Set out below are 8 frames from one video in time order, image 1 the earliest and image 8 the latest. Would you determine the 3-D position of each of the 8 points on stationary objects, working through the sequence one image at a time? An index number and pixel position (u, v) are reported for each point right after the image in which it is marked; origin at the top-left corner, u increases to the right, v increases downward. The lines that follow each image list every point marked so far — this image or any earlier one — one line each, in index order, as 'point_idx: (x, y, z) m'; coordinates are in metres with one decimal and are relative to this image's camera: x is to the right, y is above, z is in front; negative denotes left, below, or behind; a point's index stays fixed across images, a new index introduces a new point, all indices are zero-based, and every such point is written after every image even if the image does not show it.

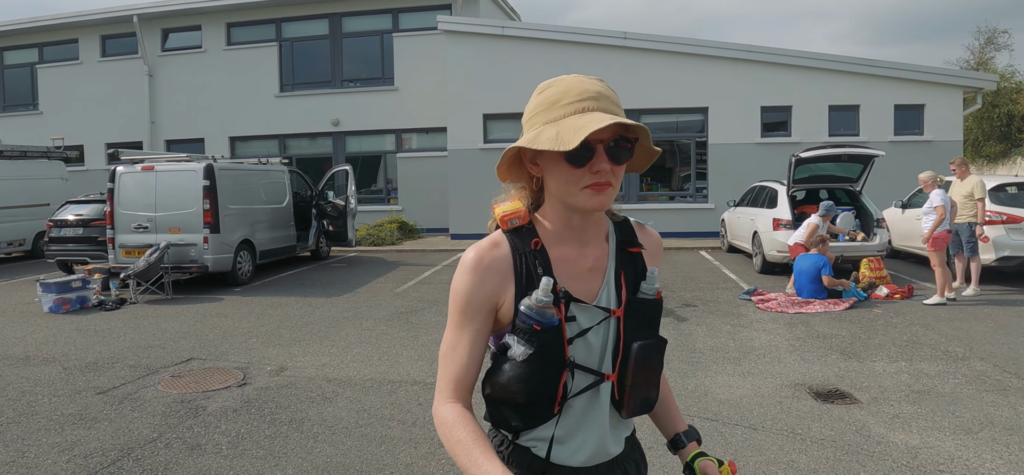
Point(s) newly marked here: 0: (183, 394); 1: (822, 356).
0: (-2.4, -1.1, +4.1) m
1: (+2.9, -1.1, +5.4) m
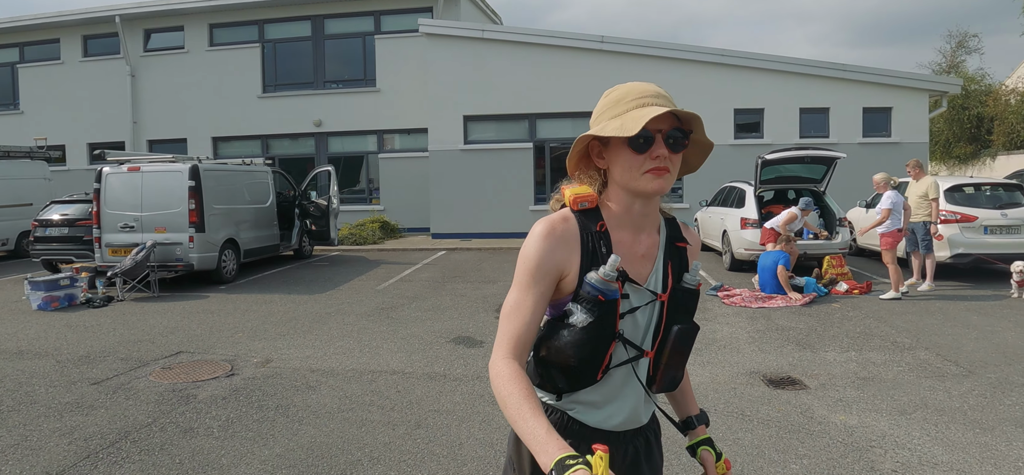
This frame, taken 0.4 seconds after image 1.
0: (-2.6, -1.1, +4.3) m
1: (+2.7, -1.1, +5.8) m
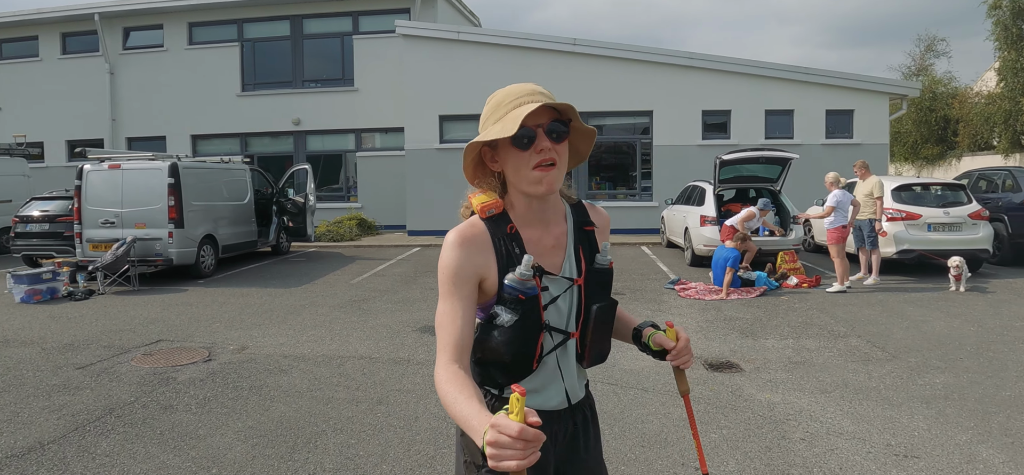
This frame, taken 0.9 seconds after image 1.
0: (-3.0, -1.1, +4.7) m
1: (+2.3, -1.1, +6.2) m
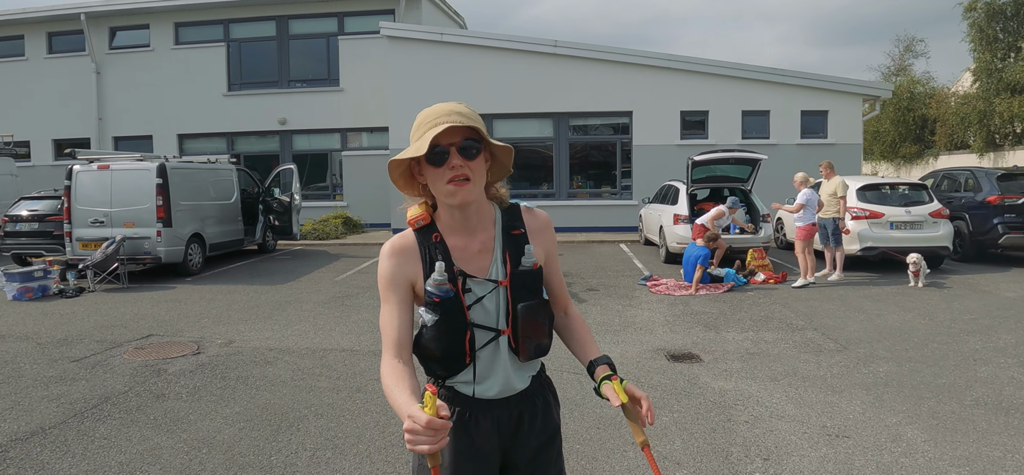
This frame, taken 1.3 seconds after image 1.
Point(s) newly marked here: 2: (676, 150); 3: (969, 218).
0: (-3.2, -1.1, +4.9) m
1: (+2.0, -1.1, +6.6) m
2: (+4.7, +2.5, +16.1) m
3: (+9.1, +0.4, +11.2) m
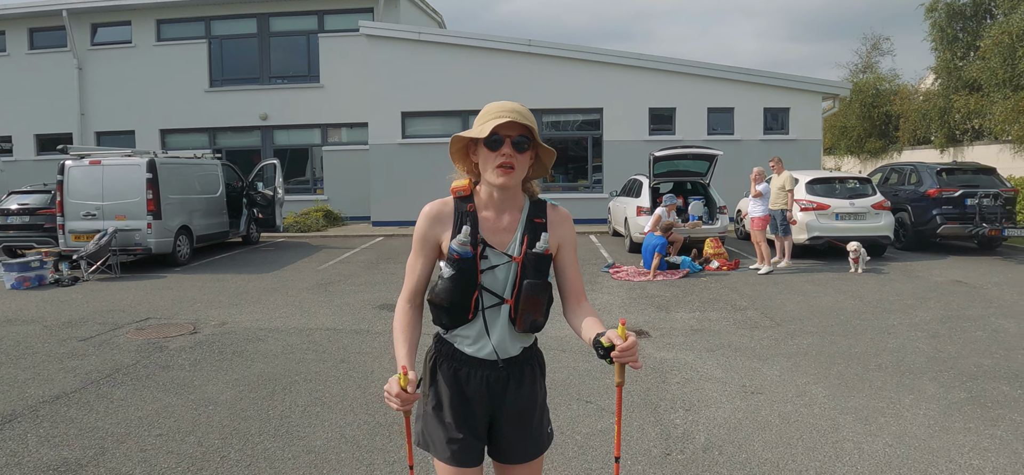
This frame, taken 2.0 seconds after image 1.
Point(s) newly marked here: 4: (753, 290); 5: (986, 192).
0: (-3.5, -1.0, +5.4) m
1: (+1.7, -0.9, +7.3) m
2: (+4.0, +2.8, +16.9) m
3: (+8.6, +0.6, +12.0) m
4: (+3.6, -0.8, +8.3) m
5: (+9.5, +0.9, +11.1) m
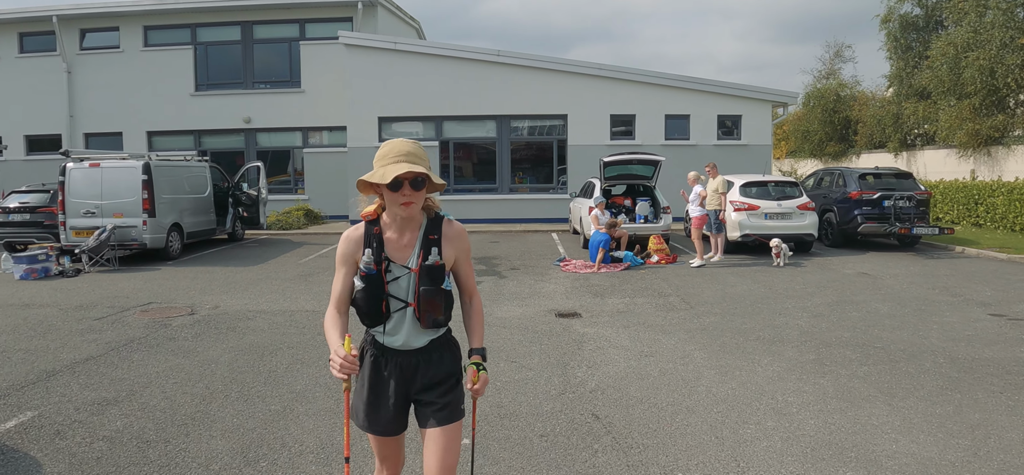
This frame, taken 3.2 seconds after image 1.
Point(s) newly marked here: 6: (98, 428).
0: (-4.1, -0.9, +6.5) m
1: (+1.0, -0.9, +8.5) m
2: (+3.1, +2.8, +18.1) m
3: (+7.8, +0.6, +13.4) m
4: (+2.9, -0.7, +9.5) m
5: (+8.7, +1.0, +12.5) m
6: (-3.0, -1.4, +4.0) m
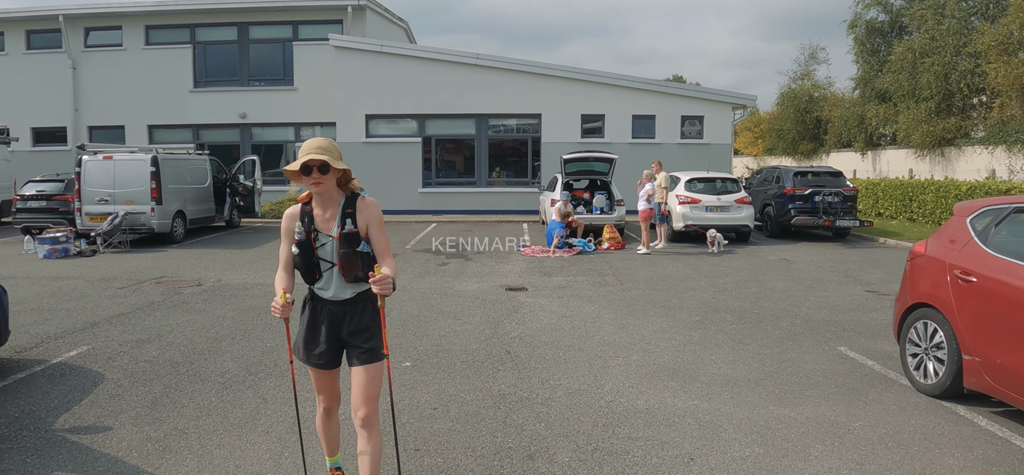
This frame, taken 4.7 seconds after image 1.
0: (-4.8, -0.7, +7.9) m
1: (+0.3, -0.6, +9.9) m
2: (+2.3, +3.1, +19.5) m
3: (+7.0, +0.9, +14.9) m
4: (+2.2, -0.5, +11.0) m
5: (+8.0, +1.2, +14.0) m
6: (-3.6, -1.1, +5.4) m
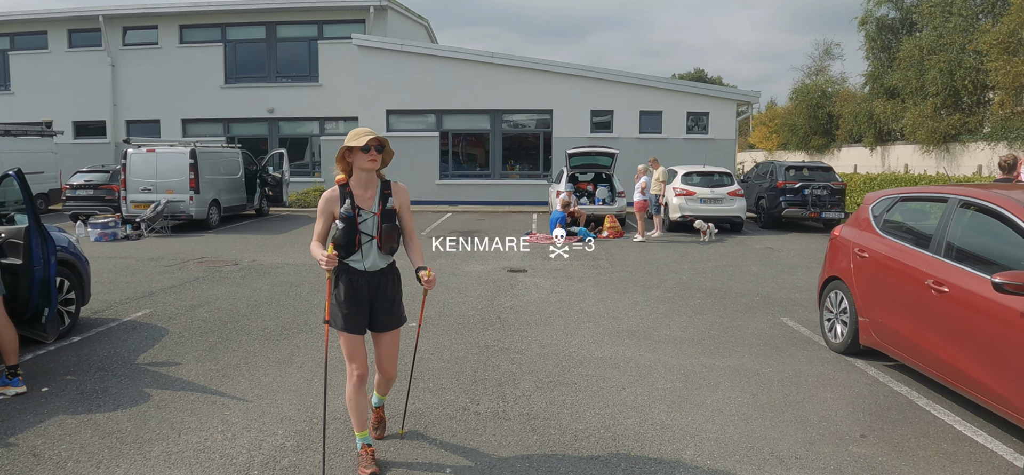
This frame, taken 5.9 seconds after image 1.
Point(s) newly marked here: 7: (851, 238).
0: (-4.9, -0.4, +9.1) m
1: (+0.3, -0.4, +11.0) m
2: (+2.7, +3.5, +20.5) m
3: (+7.2, +1.1, +15.7) m
4: (+2.2, -0.3, +12.0) m
5: (+8.1, +1.4, +14.8) m
6: (-3.8, -0.9, +6.6) m
7: (+3.4, 0.0, +5.6) m
